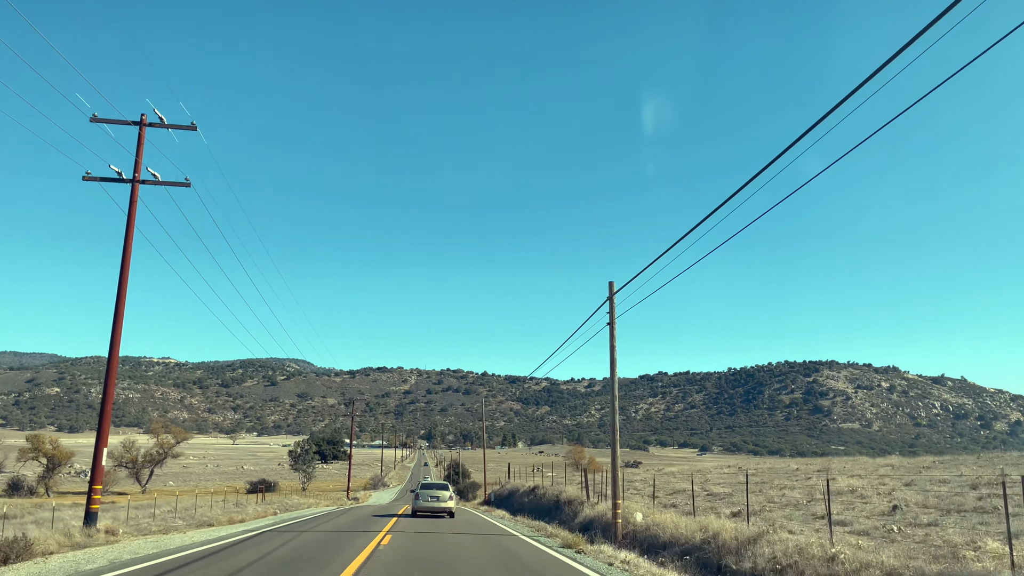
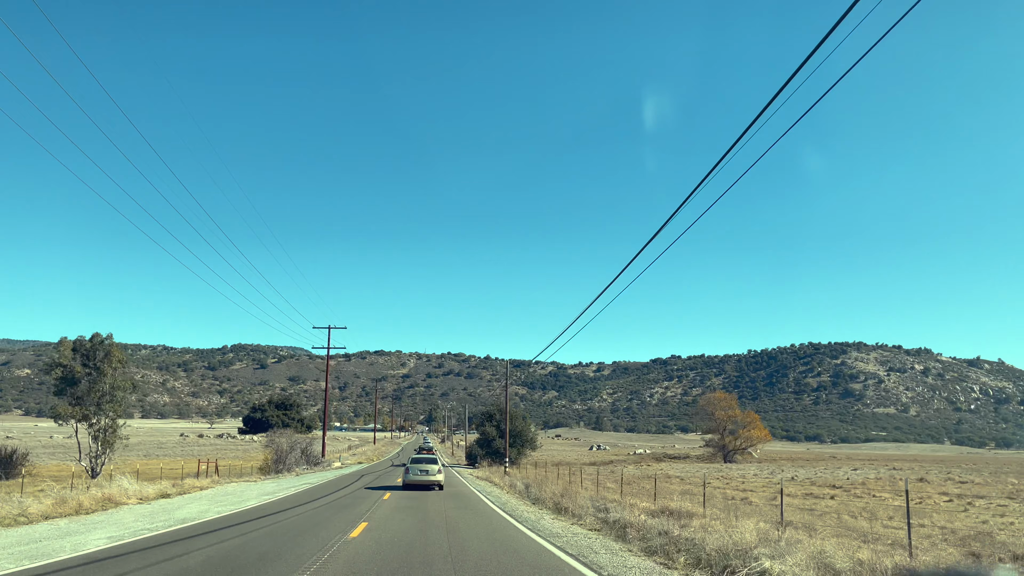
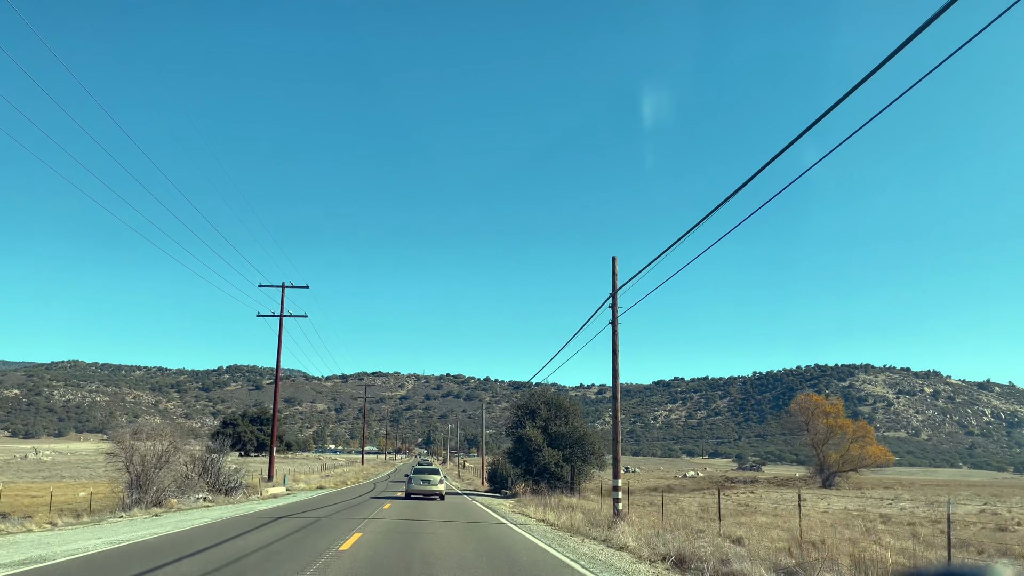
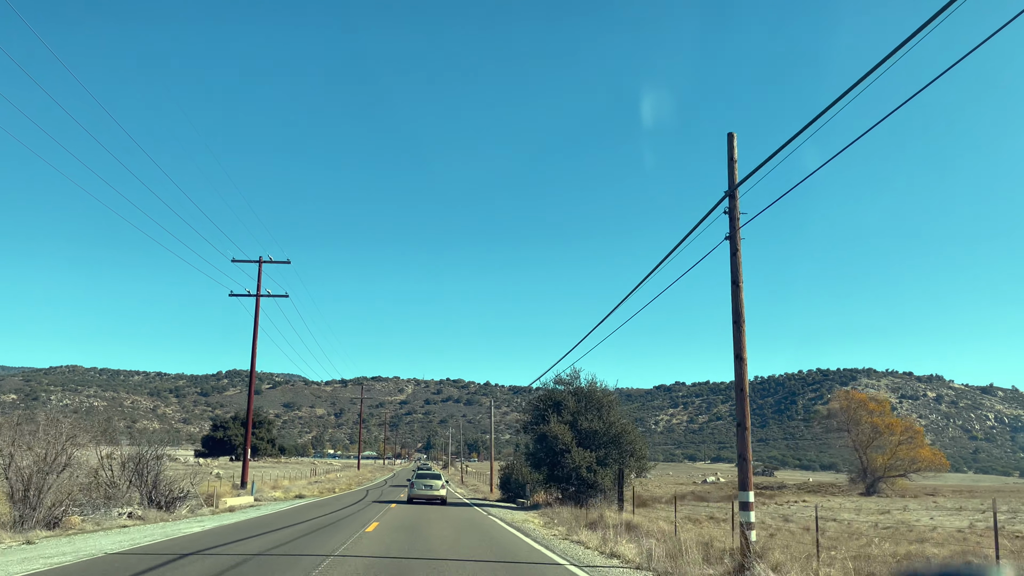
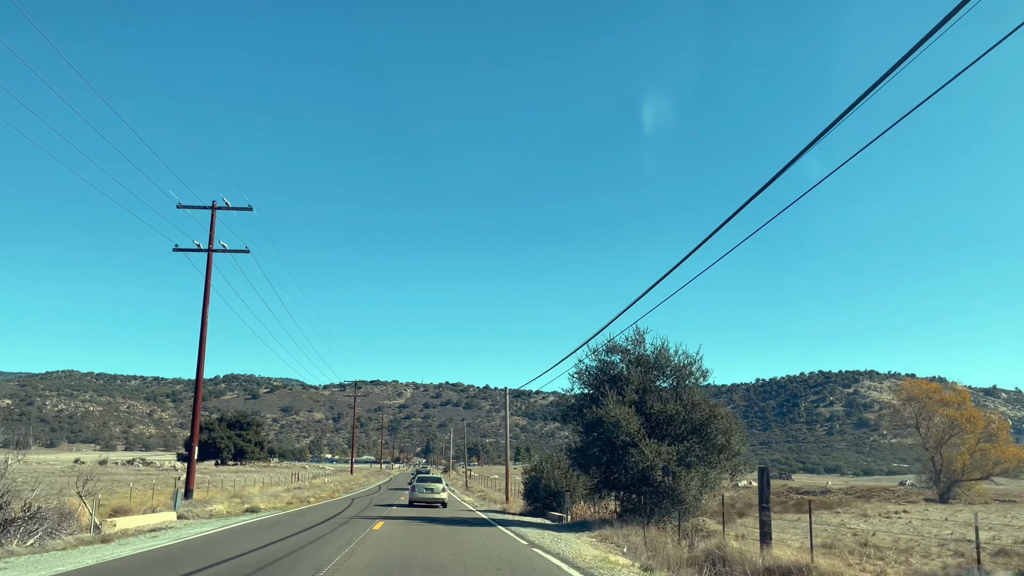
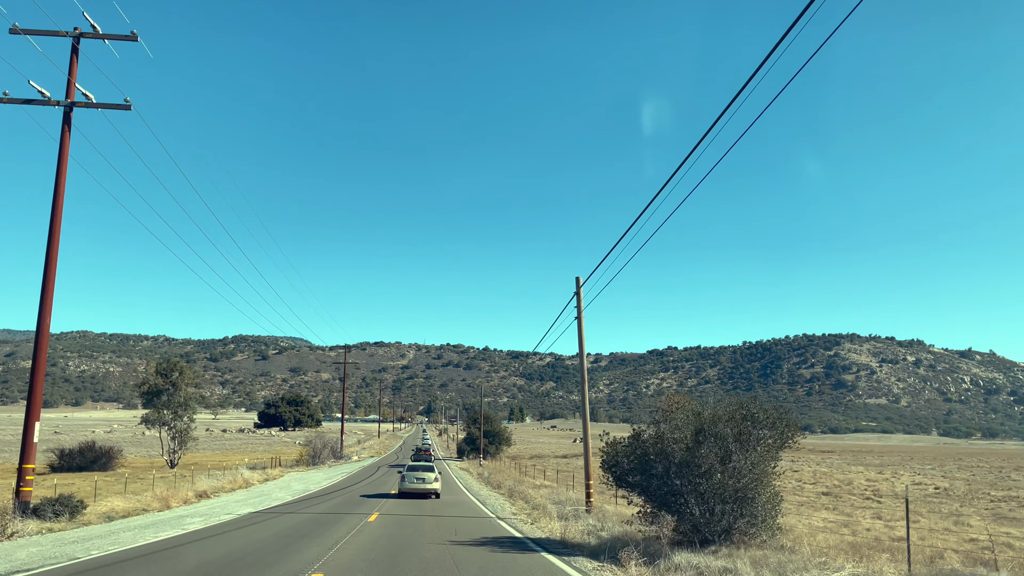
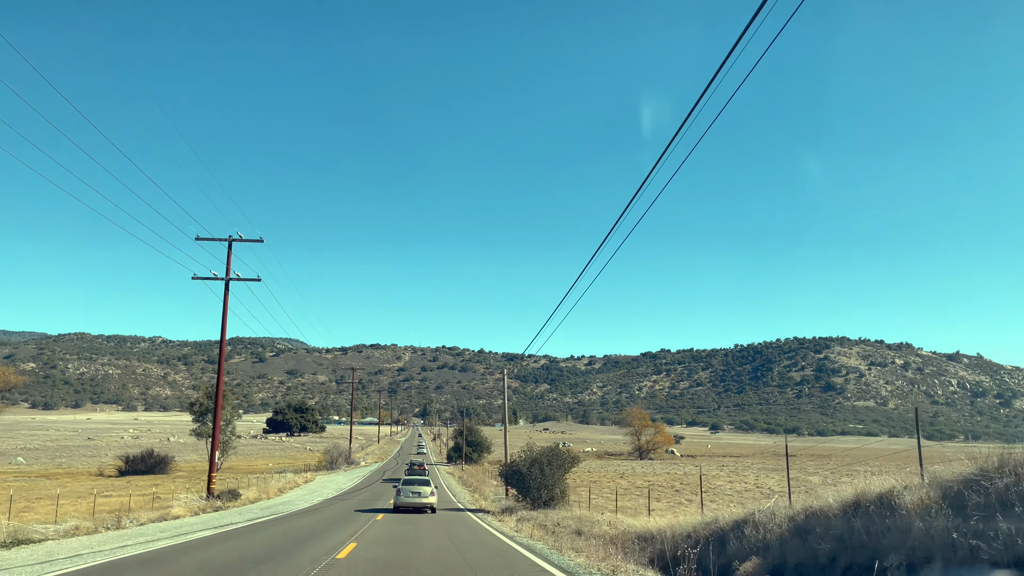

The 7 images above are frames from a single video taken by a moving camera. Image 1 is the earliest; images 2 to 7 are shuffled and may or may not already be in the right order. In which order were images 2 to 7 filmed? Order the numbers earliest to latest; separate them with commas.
7, 6, 2, 3, 4, 5
